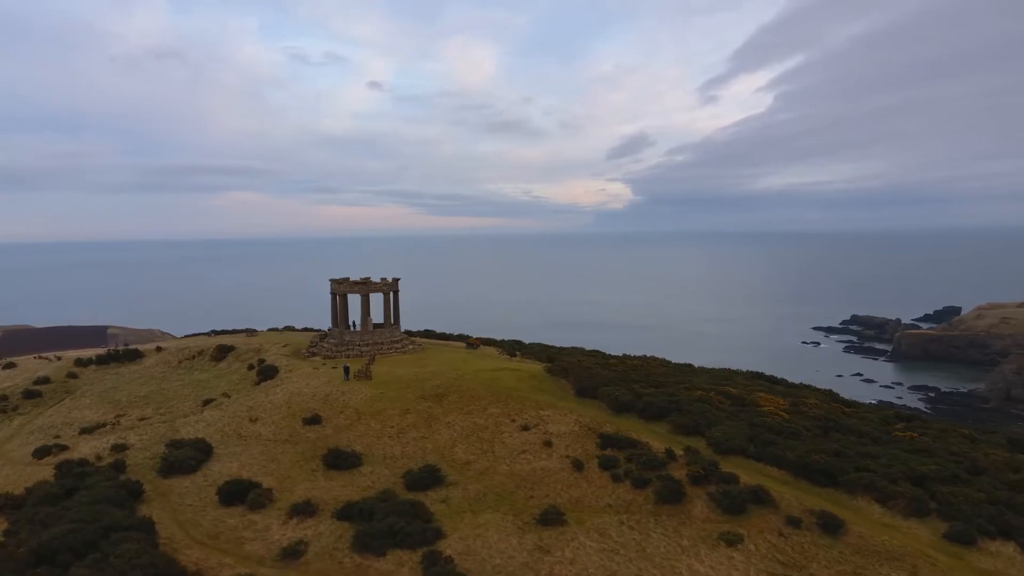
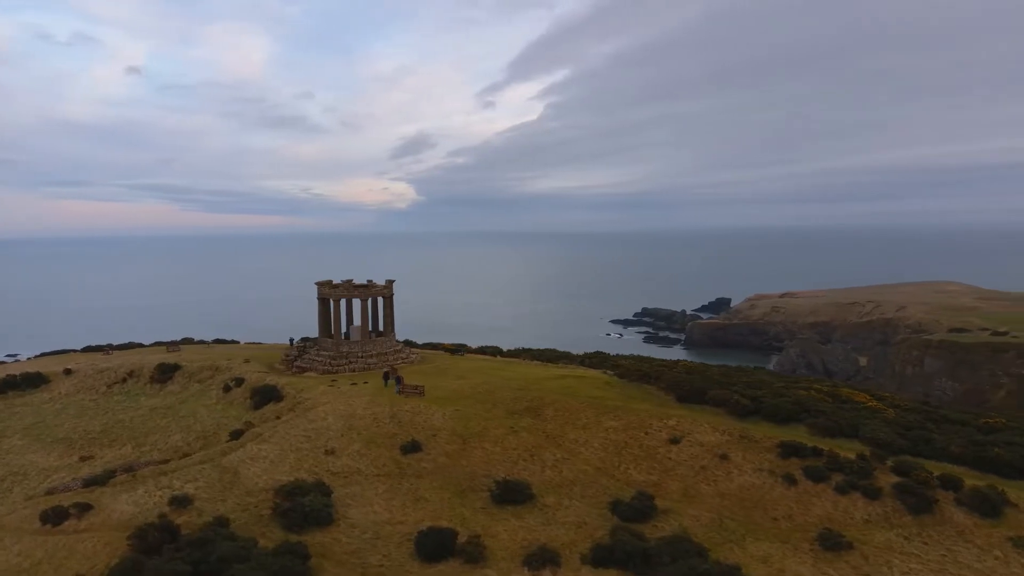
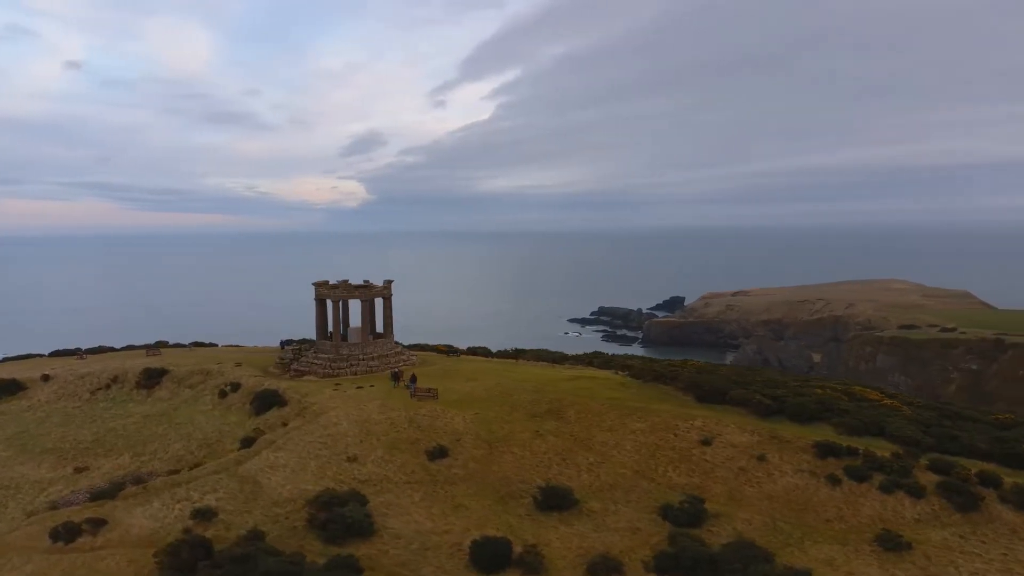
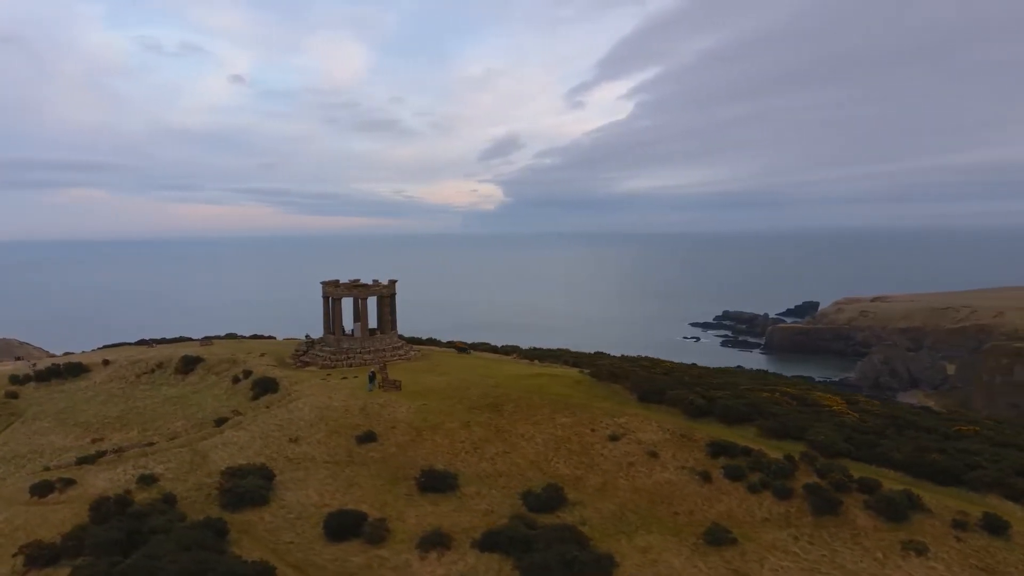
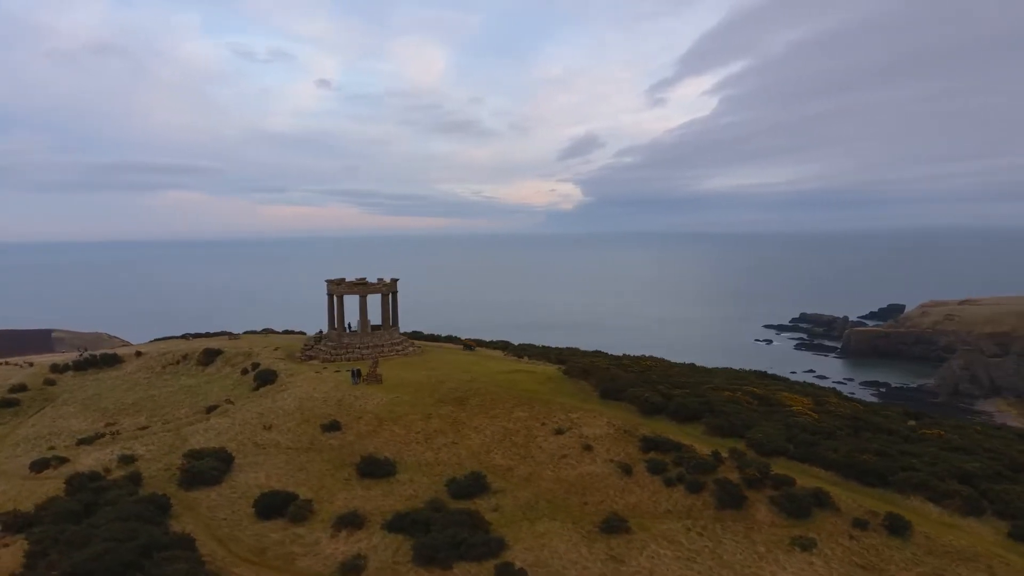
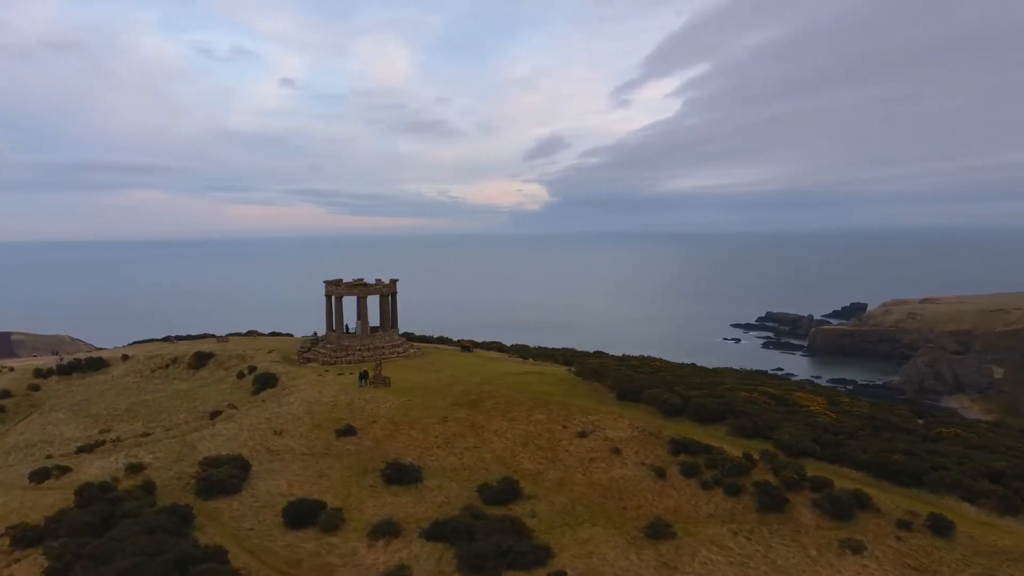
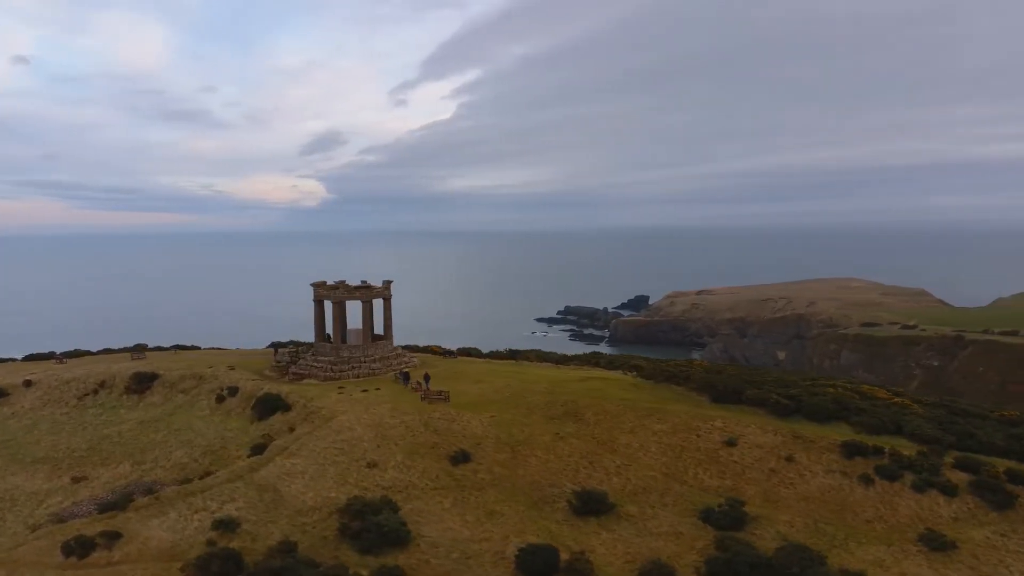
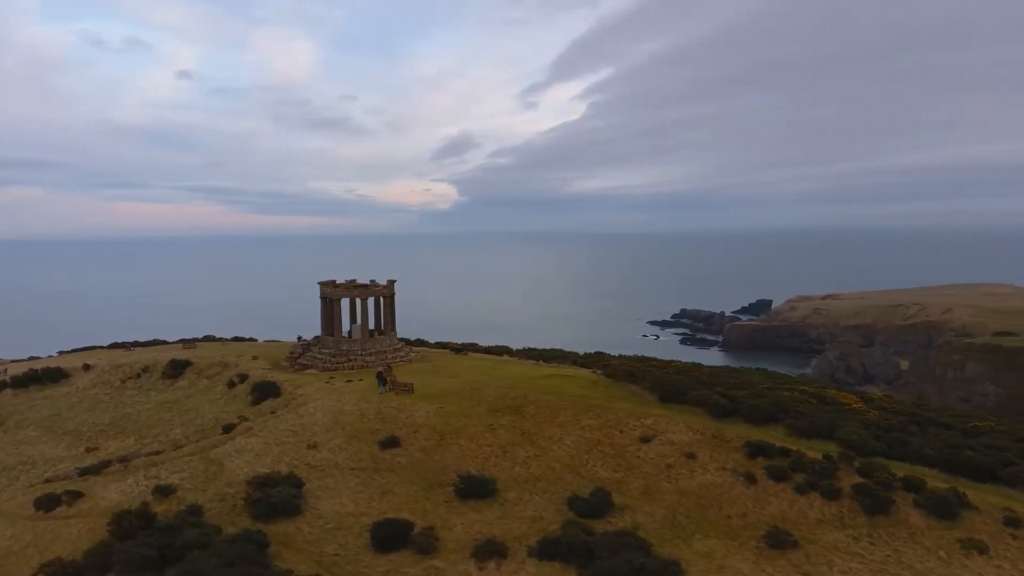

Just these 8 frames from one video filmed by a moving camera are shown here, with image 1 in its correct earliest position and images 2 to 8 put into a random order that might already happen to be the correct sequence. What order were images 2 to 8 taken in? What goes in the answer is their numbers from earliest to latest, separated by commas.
5, 6, 4, 8, 2, 3, 7
